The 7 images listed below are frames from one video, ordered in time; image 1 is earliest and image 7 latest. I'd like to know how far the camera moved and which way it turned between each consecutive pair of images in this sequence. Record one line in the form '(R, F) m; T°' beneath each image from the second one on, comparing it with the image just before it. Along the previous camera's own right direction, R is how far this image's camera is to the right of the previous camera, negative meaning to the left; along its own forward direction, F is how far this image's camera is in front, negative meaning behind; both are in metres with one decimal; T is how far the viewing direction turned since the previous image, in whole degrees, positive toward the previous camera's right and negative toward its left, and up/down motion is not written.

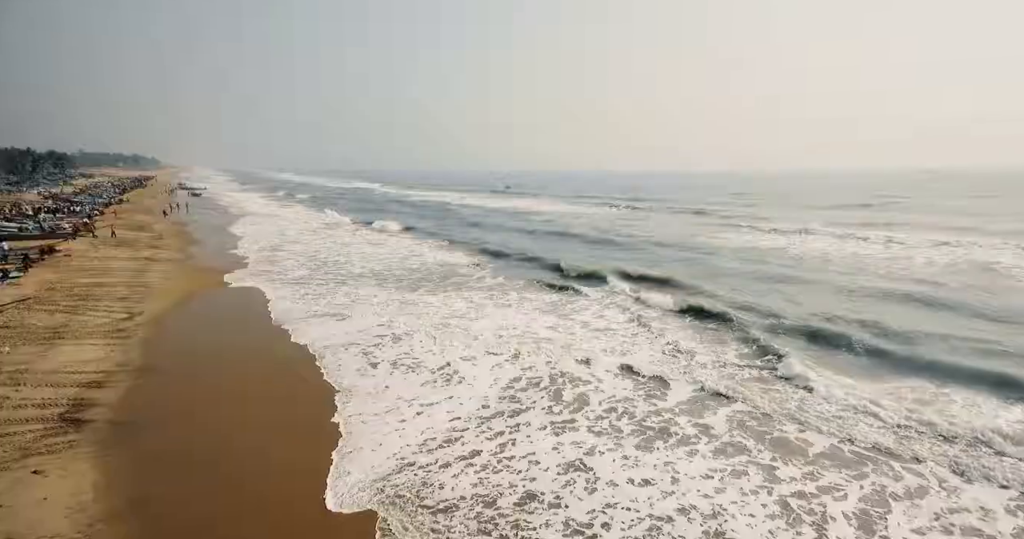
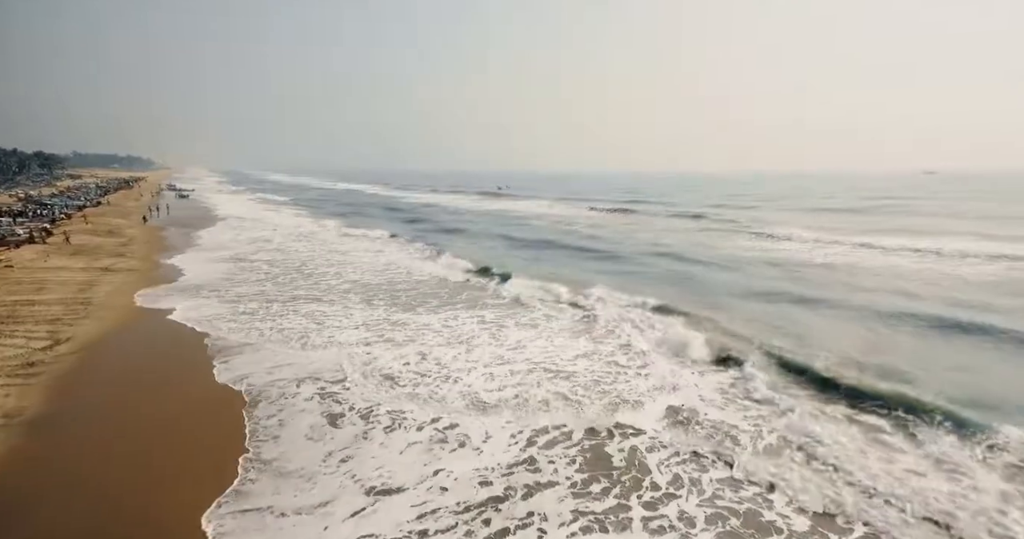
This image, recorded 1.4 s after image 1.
(+0.1, +2.0) m; 0°
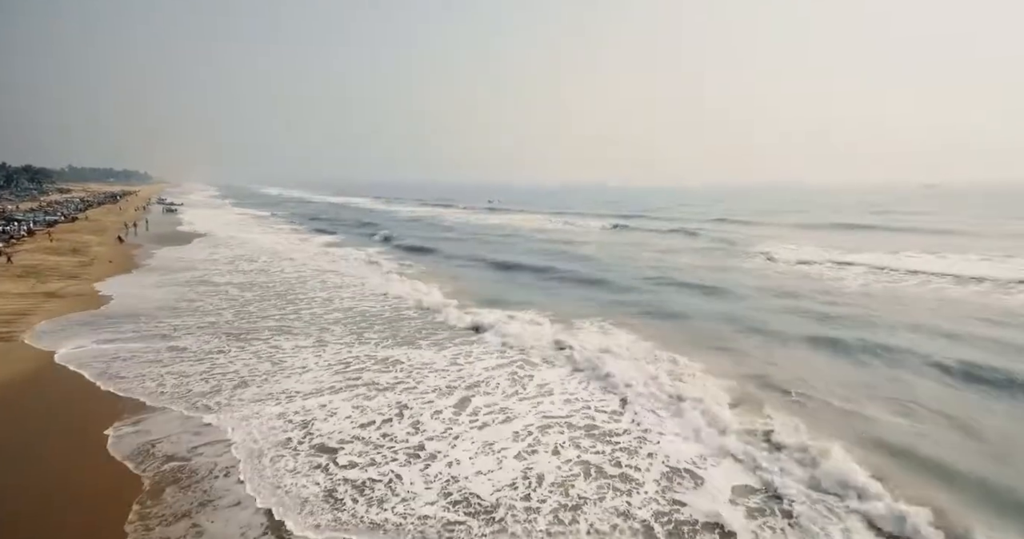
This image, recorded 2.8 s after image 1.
(-0.1, +2.3) m; 0°
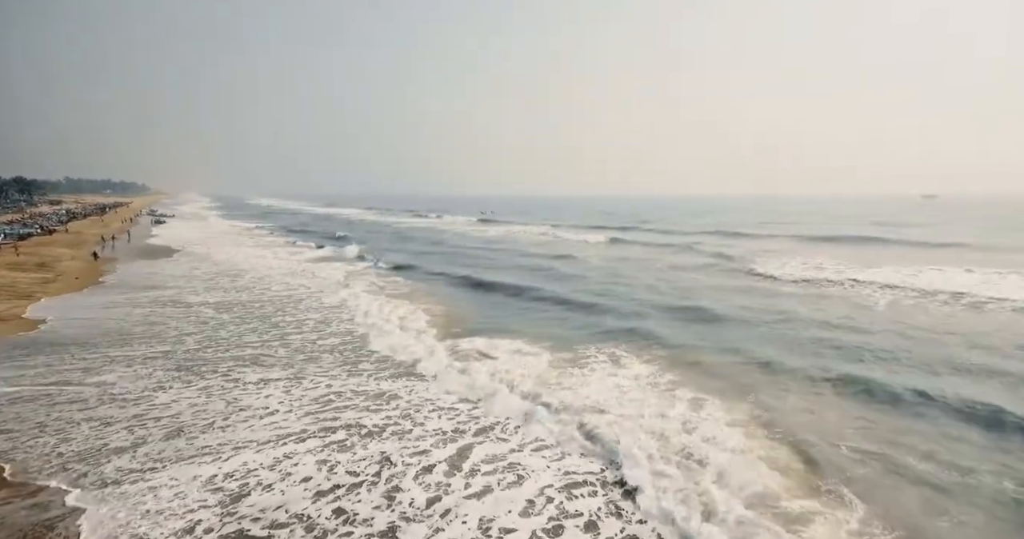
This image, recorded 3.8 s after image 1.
(0.0, +1.8) m; 0°
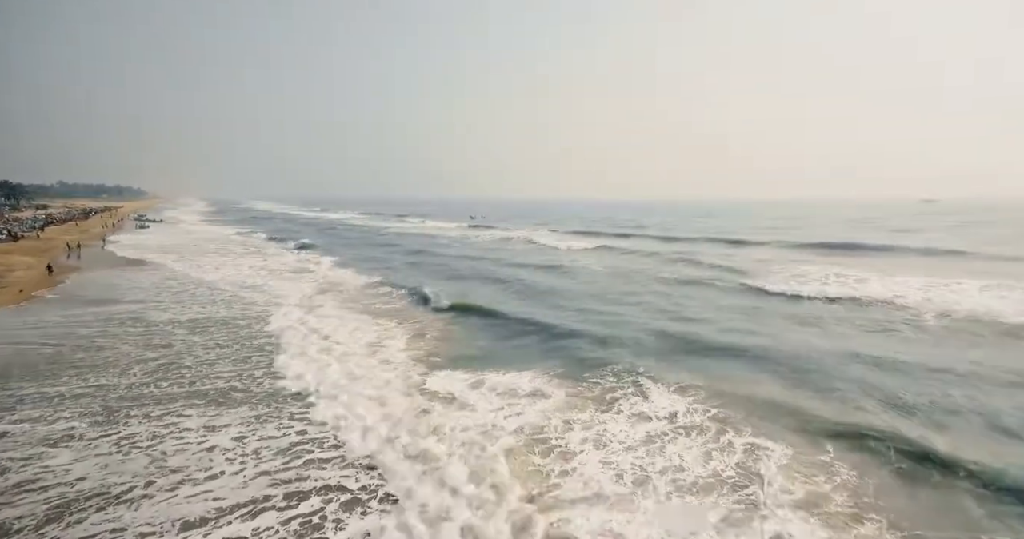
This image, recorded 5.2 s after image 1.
(-0.1, +2.4) m; 0°
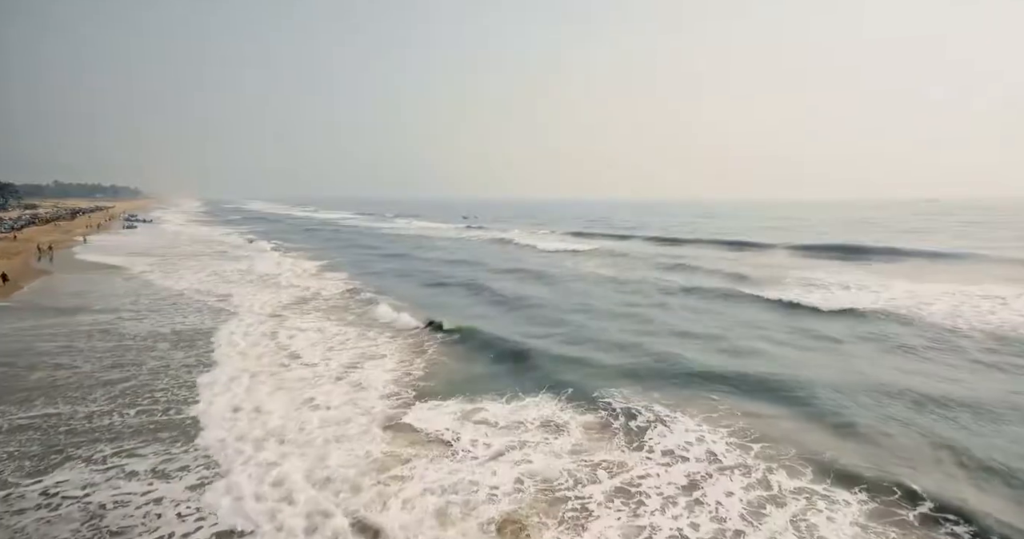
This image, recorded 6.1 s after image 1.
(-0.2, +1.9) m; 0°
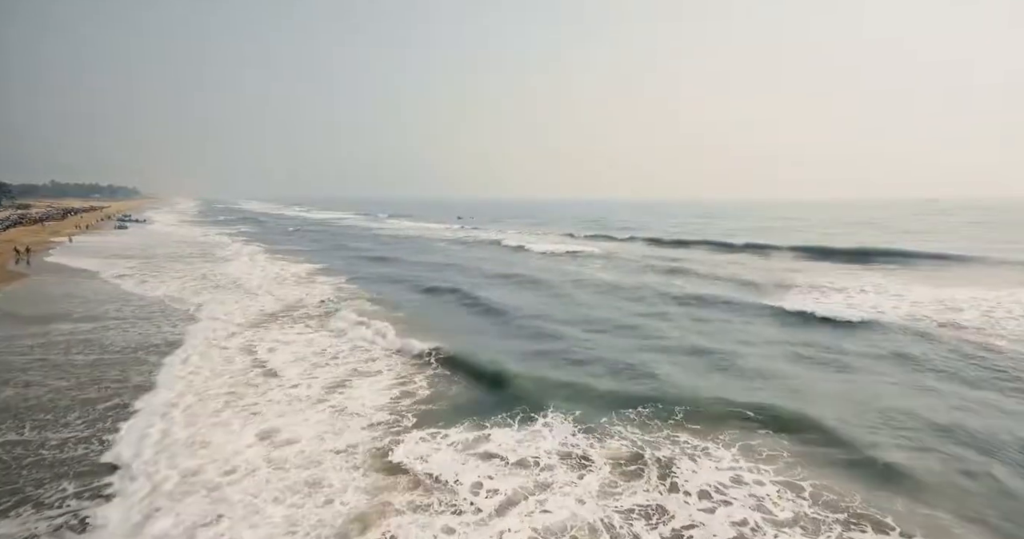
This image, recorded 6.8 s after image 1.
(-0.2, +1.4) m; 0°
